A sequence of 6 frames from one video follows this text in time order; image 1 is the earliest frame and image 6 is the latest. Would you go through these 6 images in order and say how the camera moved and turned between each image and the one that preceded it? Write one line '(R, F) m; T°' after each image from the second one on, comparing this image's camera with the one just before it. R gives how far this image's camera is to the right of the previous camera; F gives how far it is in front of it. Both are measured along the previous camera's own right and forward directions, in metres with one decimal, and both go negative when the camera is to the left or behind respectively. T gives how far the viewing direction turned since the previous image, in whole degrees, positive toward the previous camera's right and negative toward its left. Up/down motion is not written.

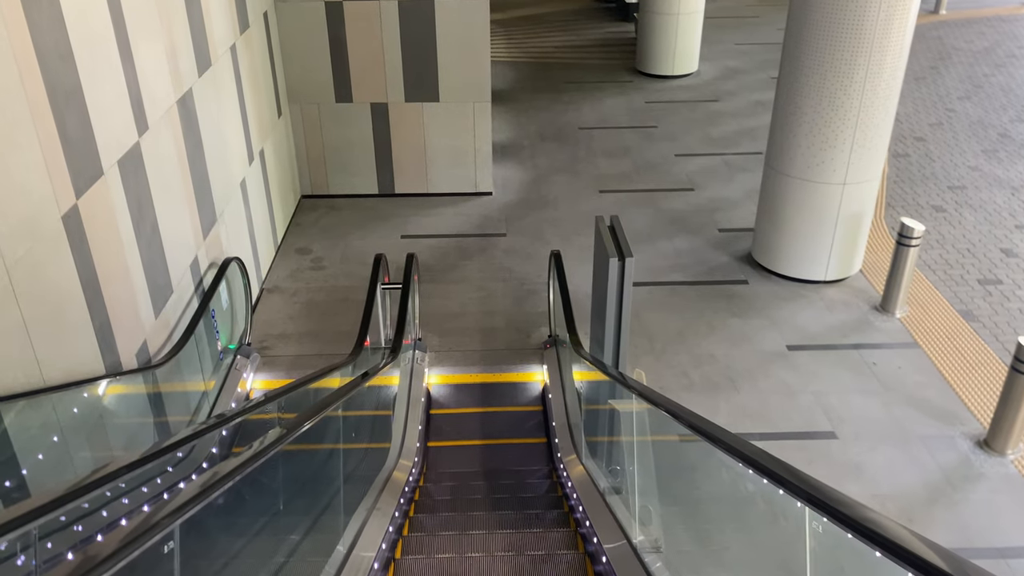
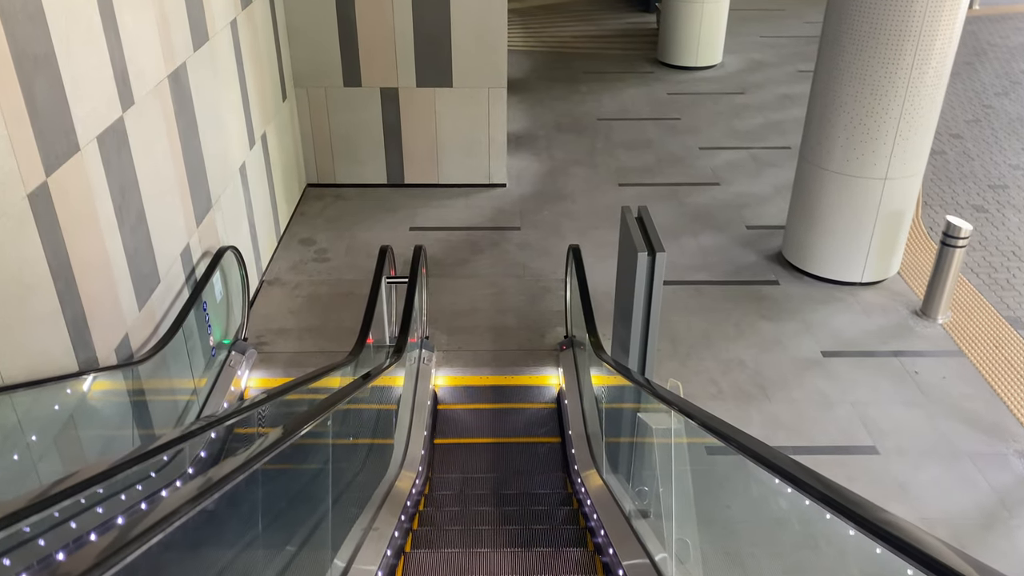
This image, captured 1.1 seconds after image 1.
(0.0, +0.4) m; -1°
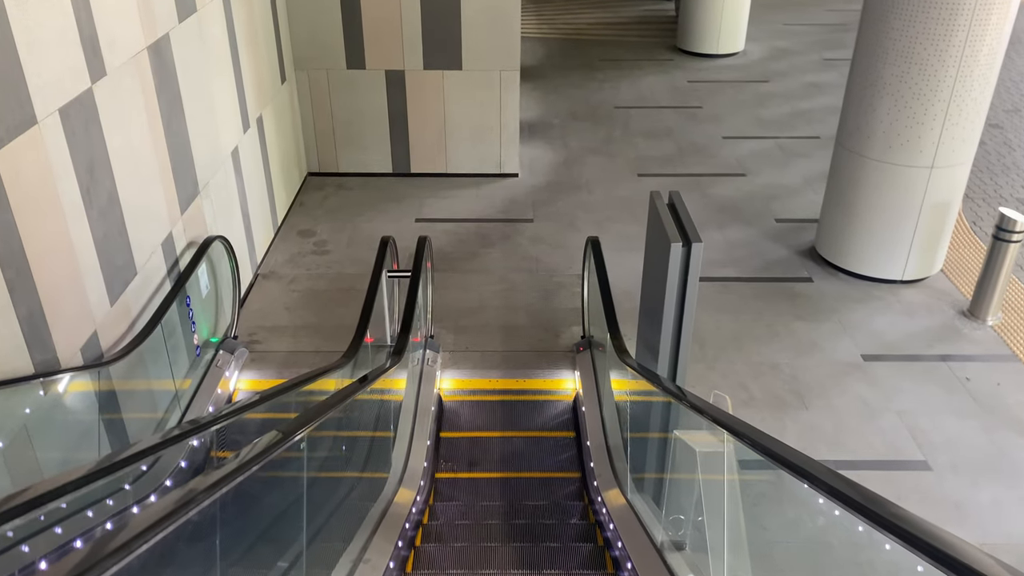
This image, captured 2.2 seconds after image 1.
(0.0, +0.5) m; -1°
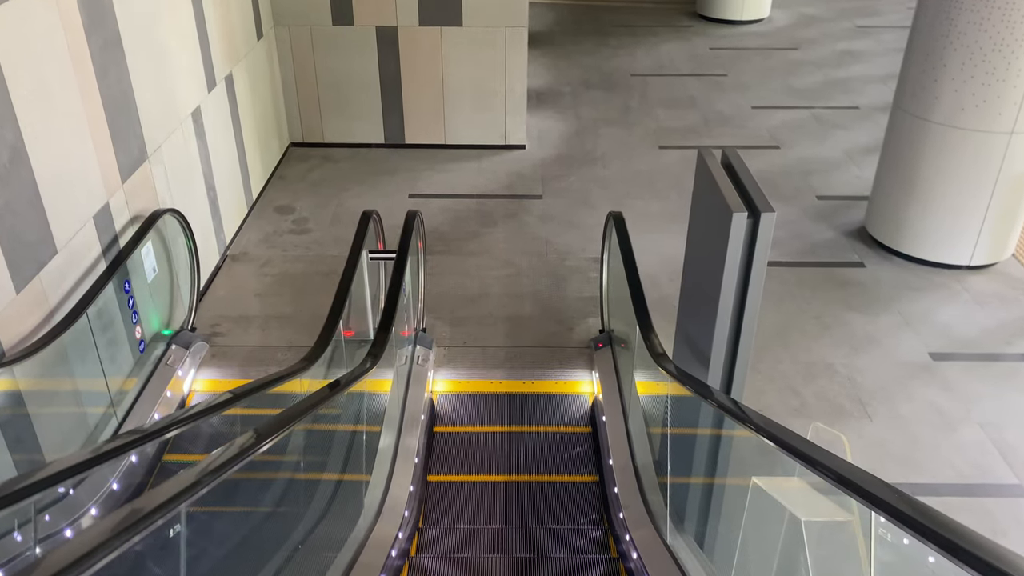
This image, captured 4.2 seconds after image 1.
(0.0, +0.8) m; 0°
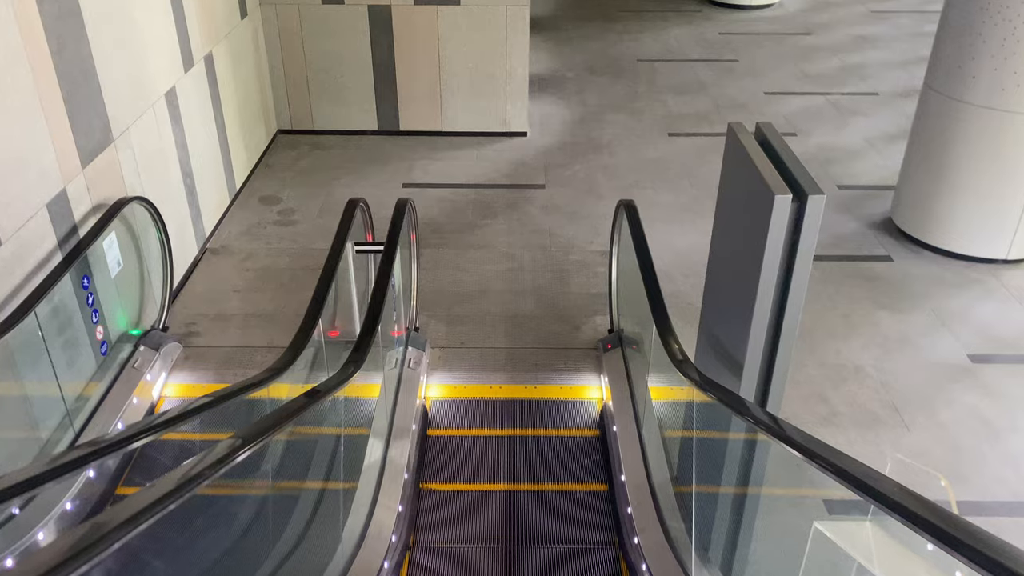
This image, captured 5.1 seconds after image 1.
(0.0, +0.4) m; 0°
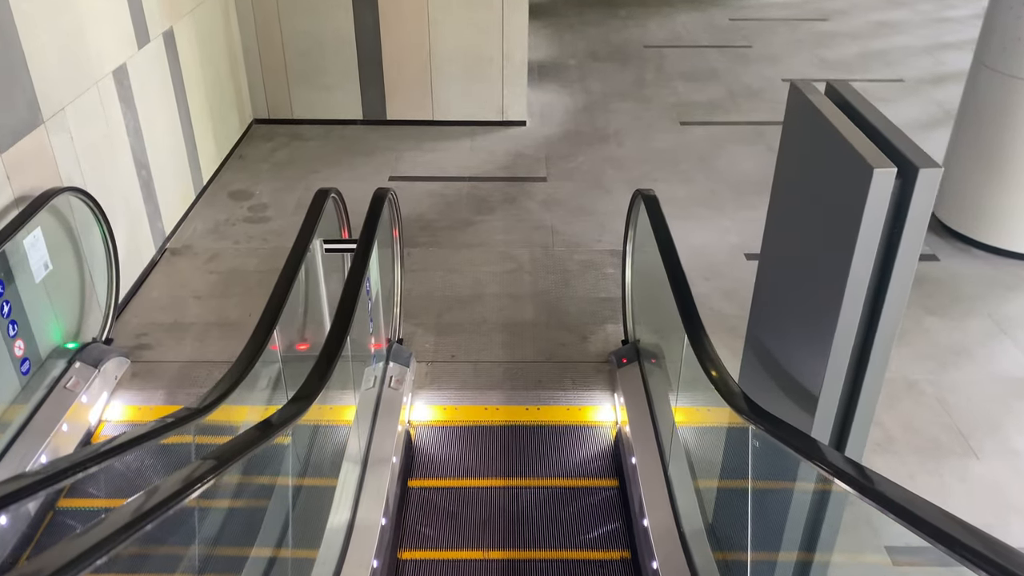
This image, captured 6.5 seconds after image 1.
(0.0, +0.6) m; 0°
